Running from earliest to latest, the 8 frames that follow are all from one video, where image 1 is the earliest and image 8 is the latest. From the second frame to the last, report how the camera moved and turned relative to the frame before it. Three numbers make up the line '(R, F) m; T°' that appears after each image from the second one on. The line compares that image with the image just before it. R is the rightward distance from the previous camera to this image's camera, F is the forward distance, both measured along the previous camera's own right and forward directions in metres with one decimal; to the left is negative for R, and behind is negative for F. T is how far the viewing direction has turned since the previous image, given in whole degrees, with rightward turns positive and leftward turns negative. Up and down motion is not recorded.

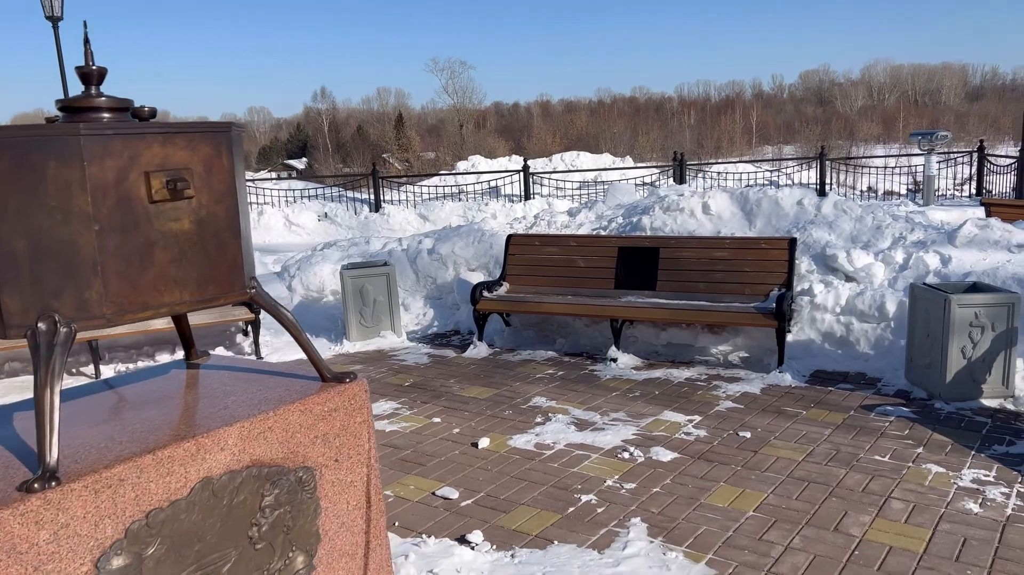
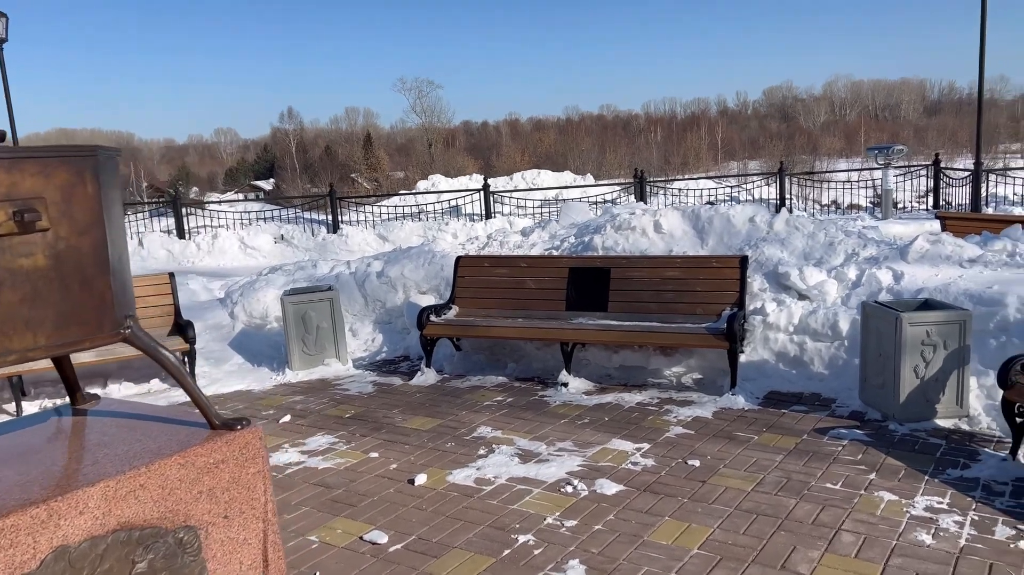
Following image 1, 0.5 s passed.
(+0.2, +0.2) m; +2°
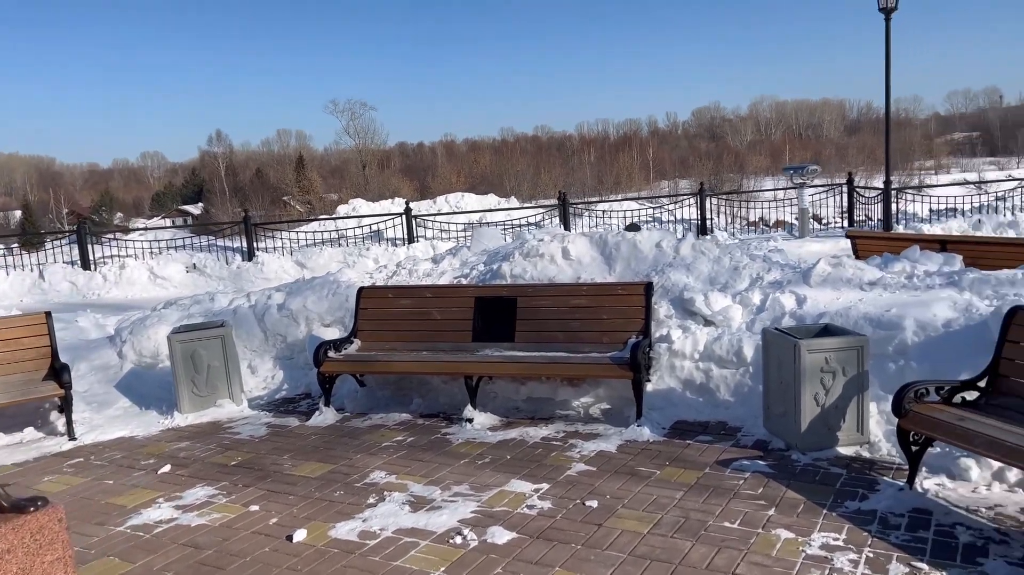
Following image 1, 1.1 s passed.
(+0.3, +0.2) m; +4°
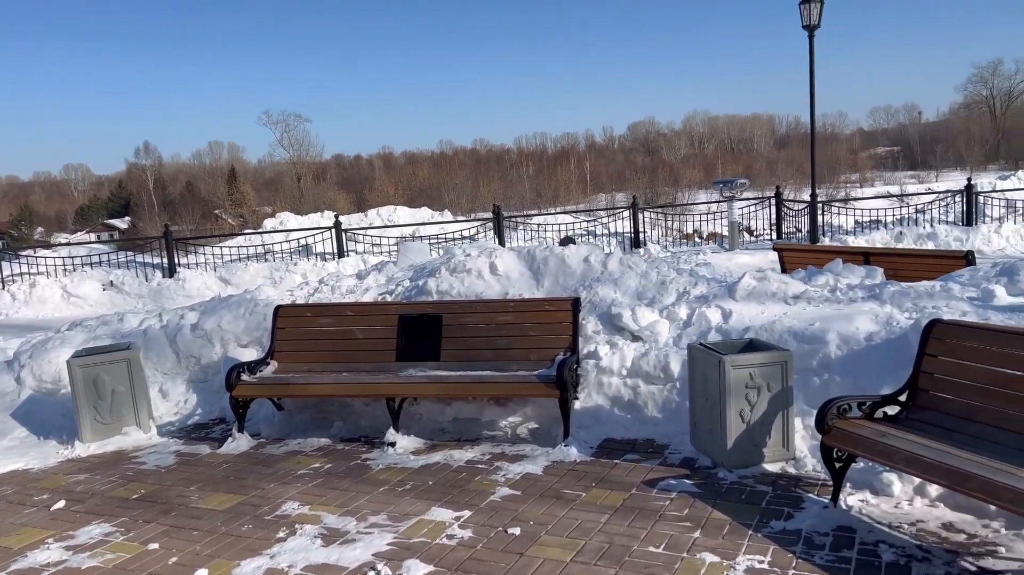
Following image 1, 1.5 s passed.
(+0.1, +0.2) m; +4°
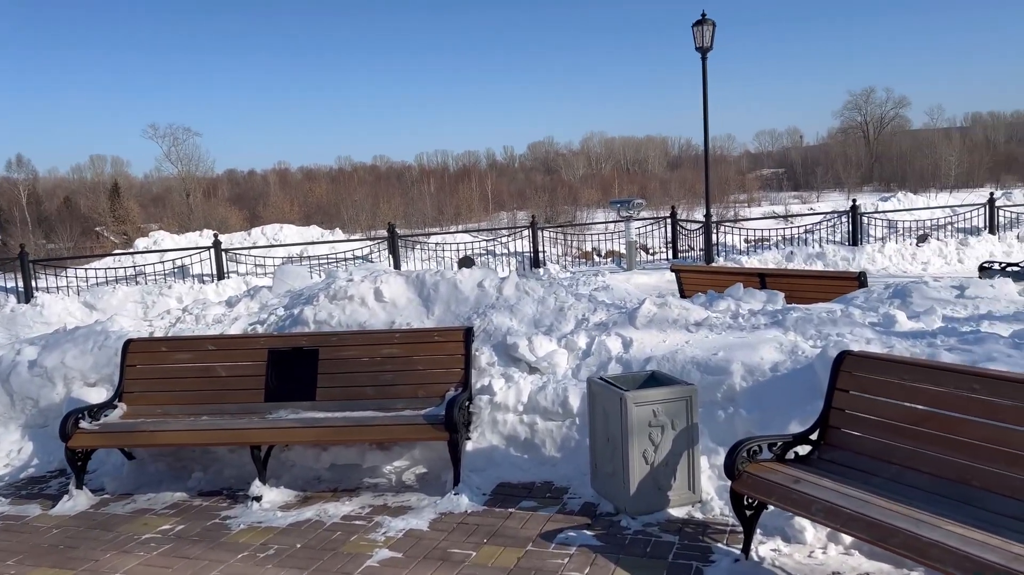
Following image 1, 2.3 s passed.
(+0.1, +0.5) m; +7°
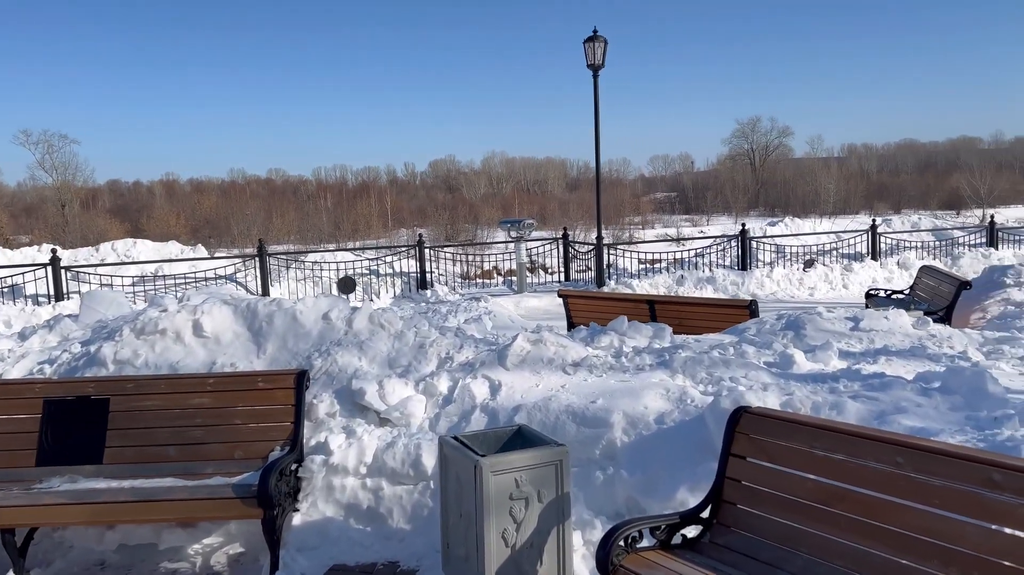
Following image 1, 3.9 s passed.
(+0.3, +0.8) m; +7°
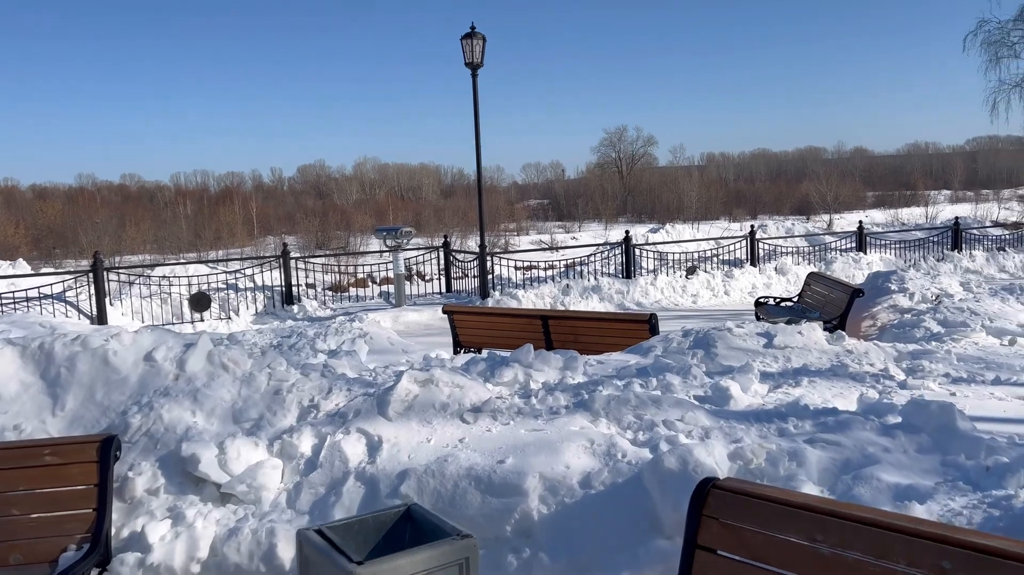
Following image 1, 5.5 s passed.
(0.0, +0.9) m; +9°
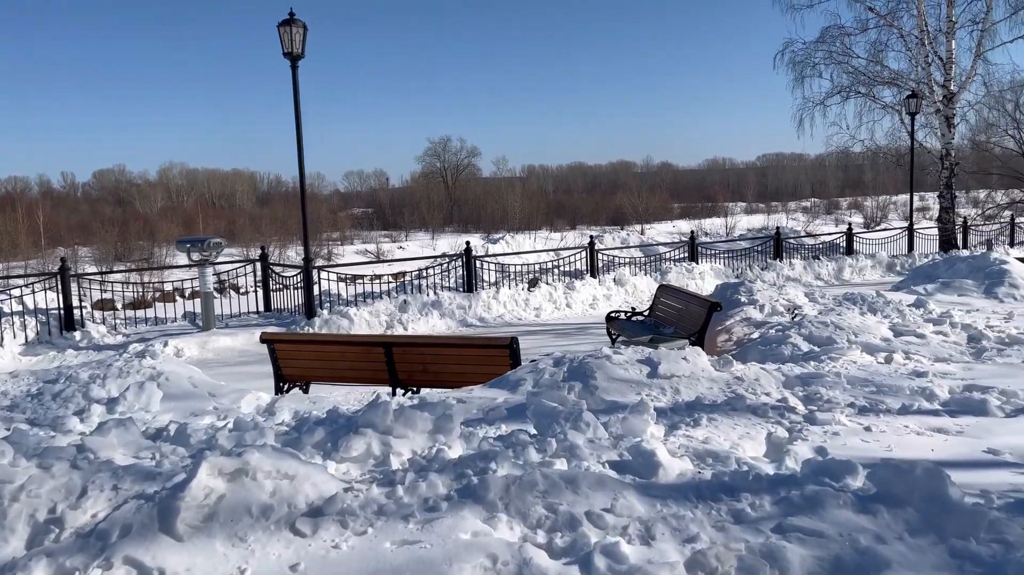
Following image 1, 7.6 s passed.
(-0.1, +1.1) m; +13°
